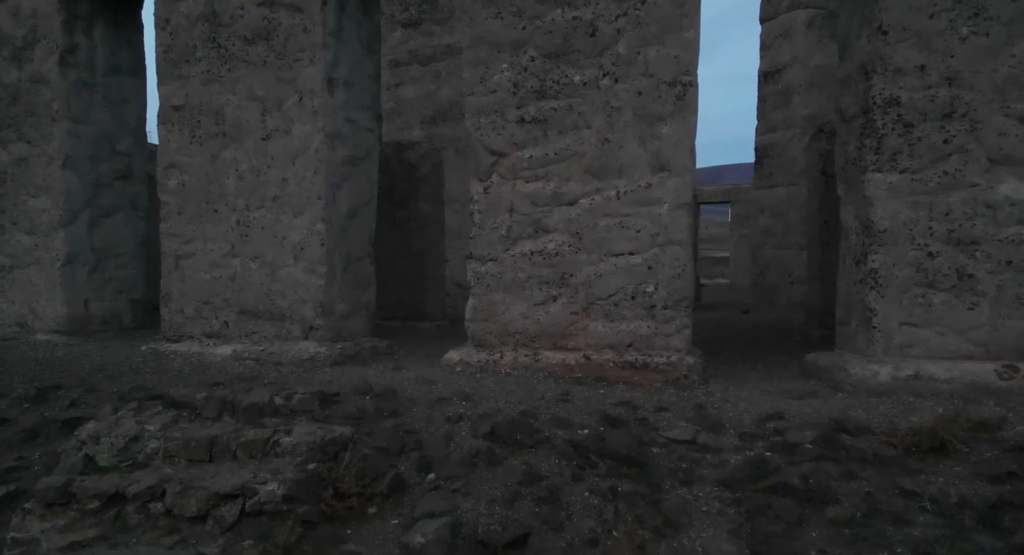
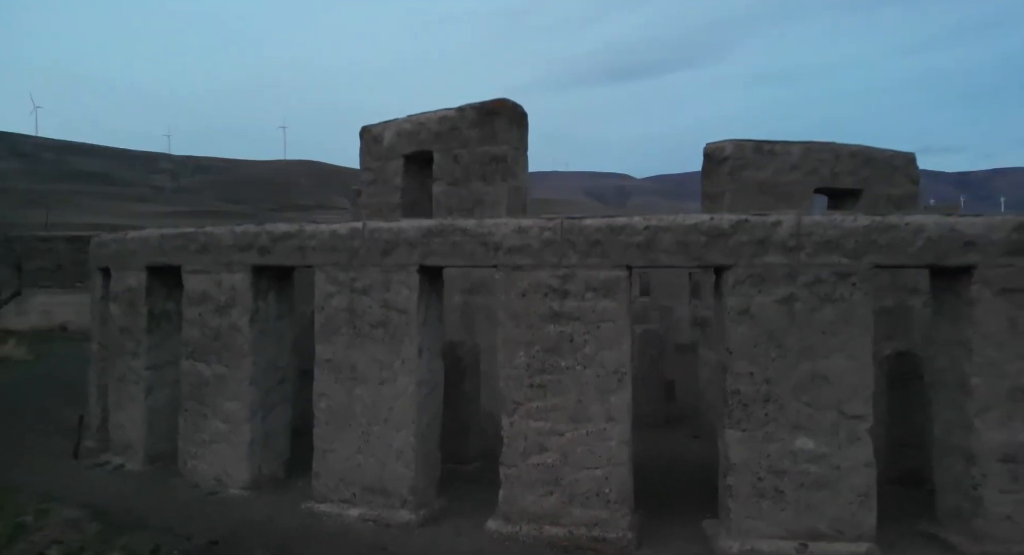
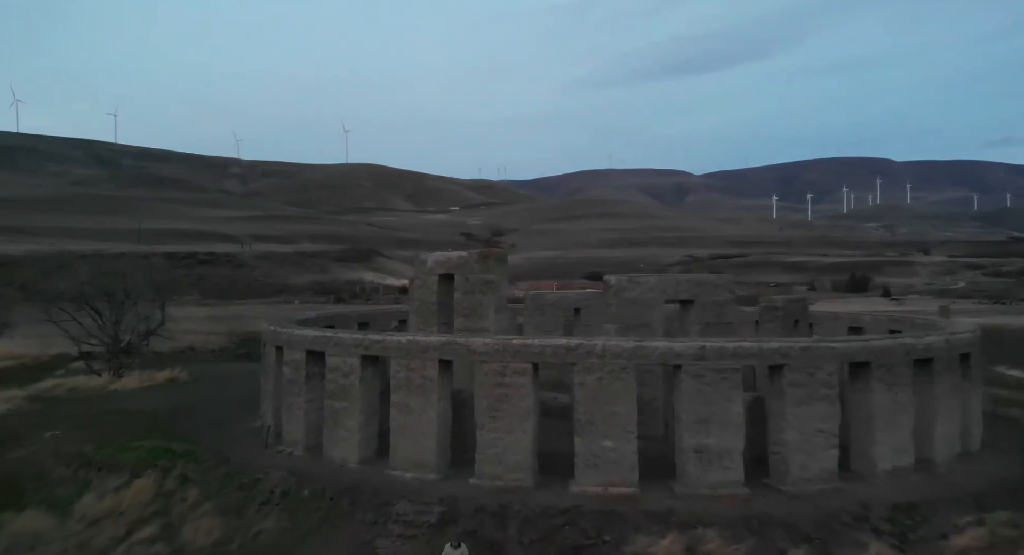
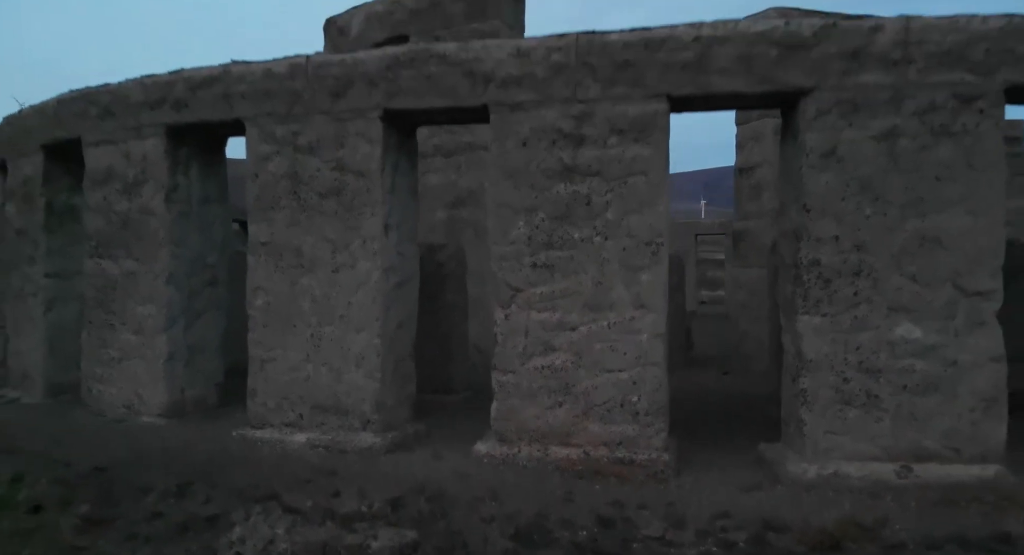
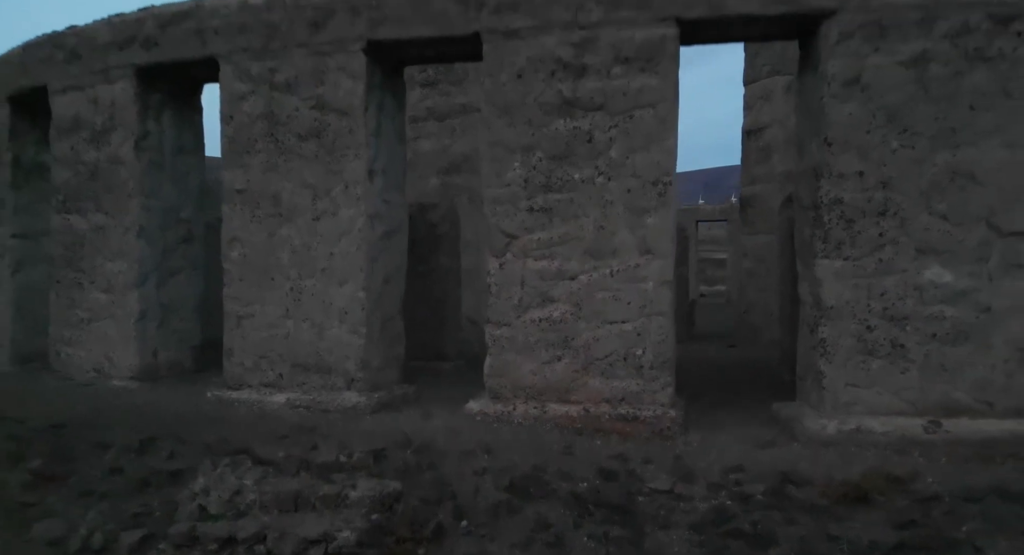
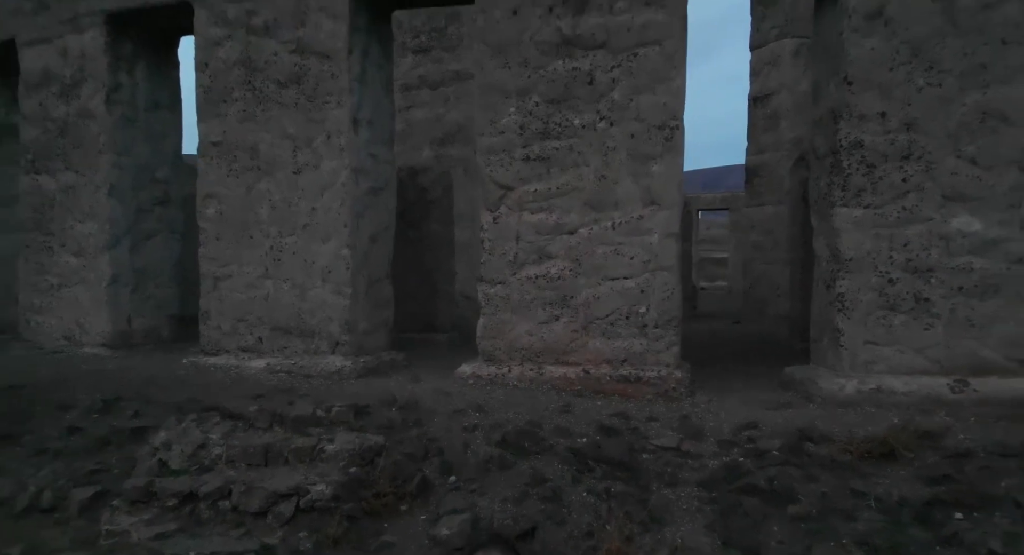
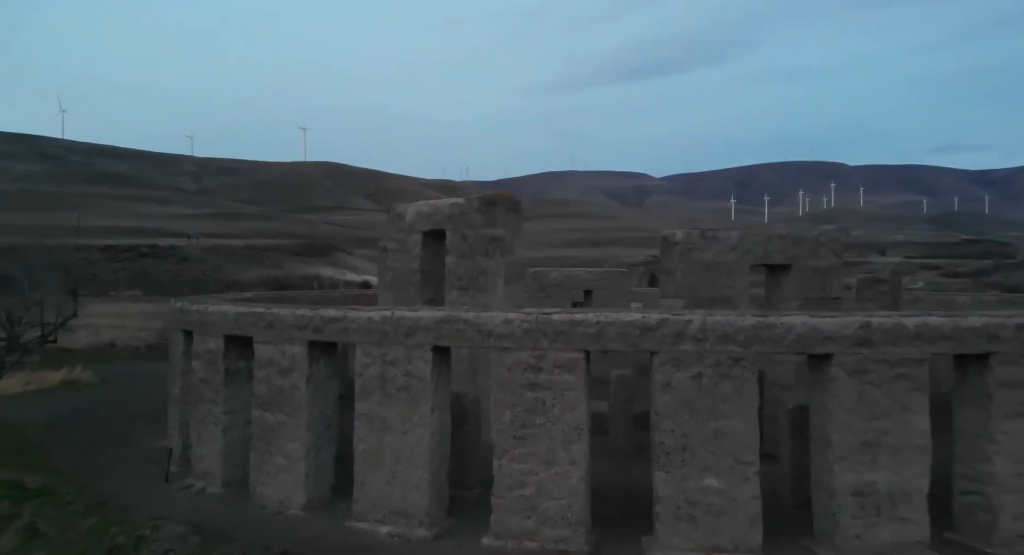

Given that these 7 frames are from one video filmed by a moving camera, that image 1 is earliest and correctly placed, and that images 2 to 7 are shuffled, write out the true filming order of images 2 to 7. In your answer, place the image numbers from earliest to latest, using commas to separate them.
6, 5, 4, 2, 7, 3
